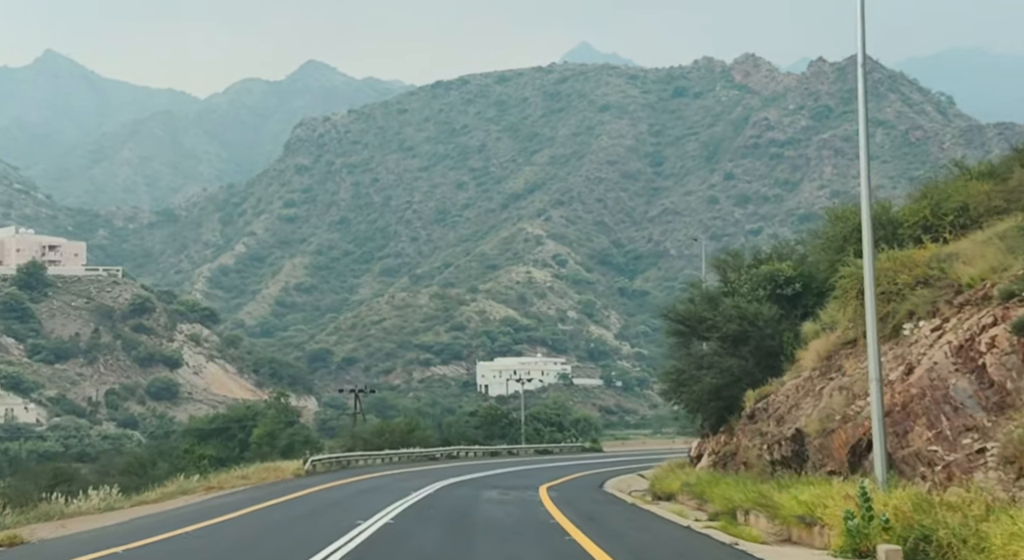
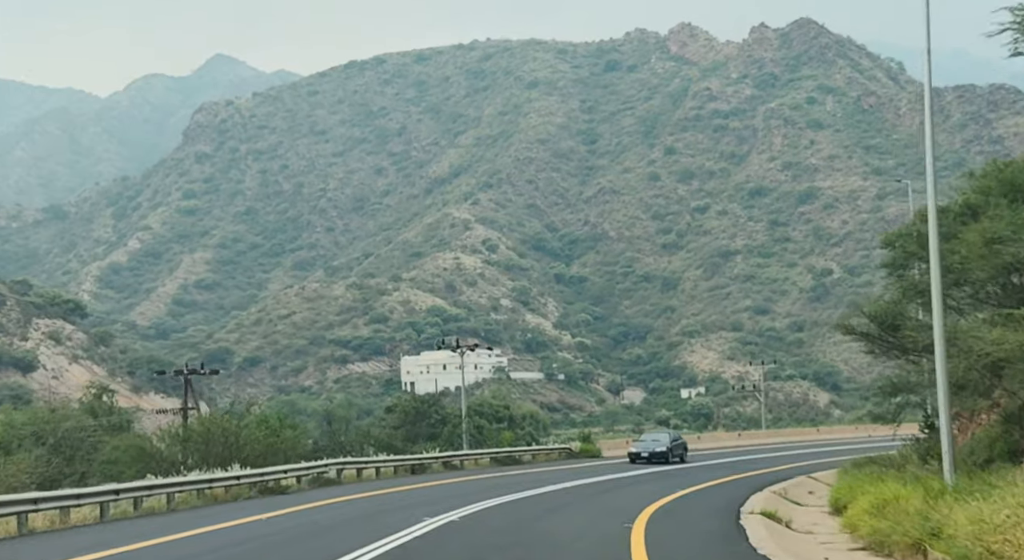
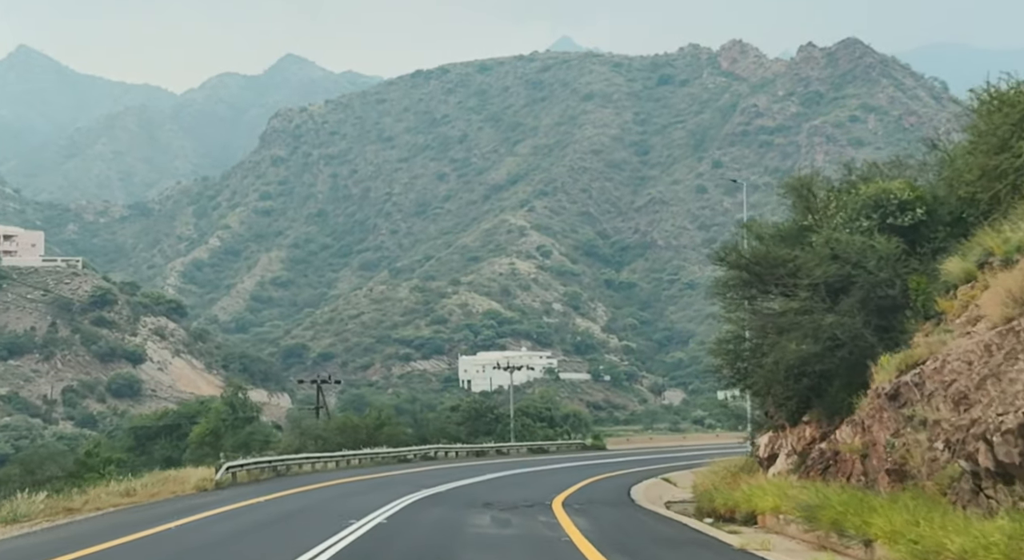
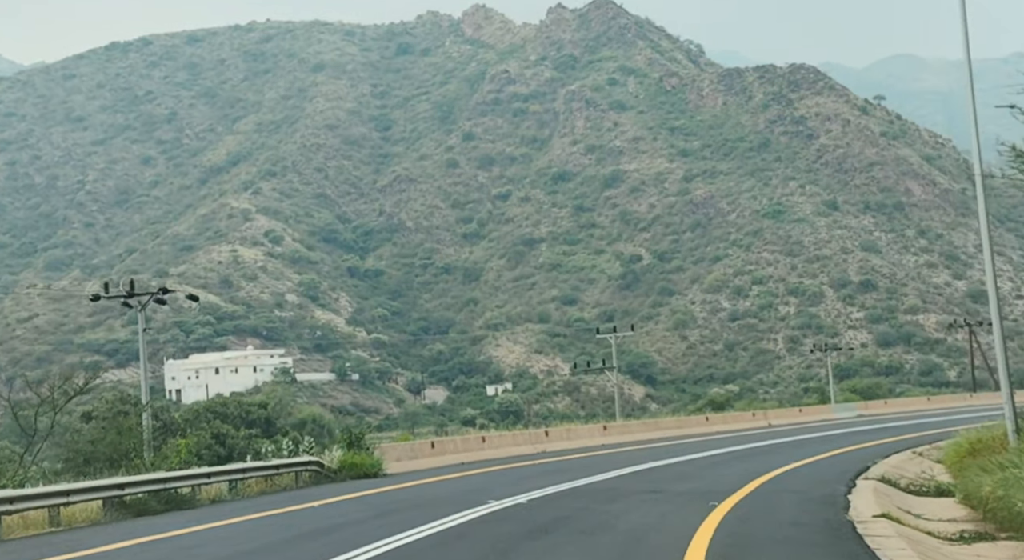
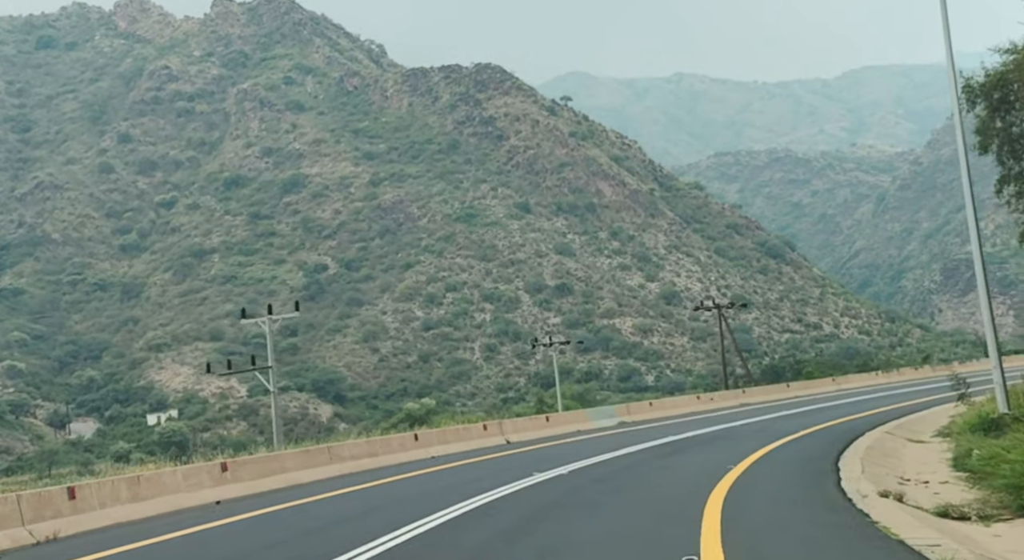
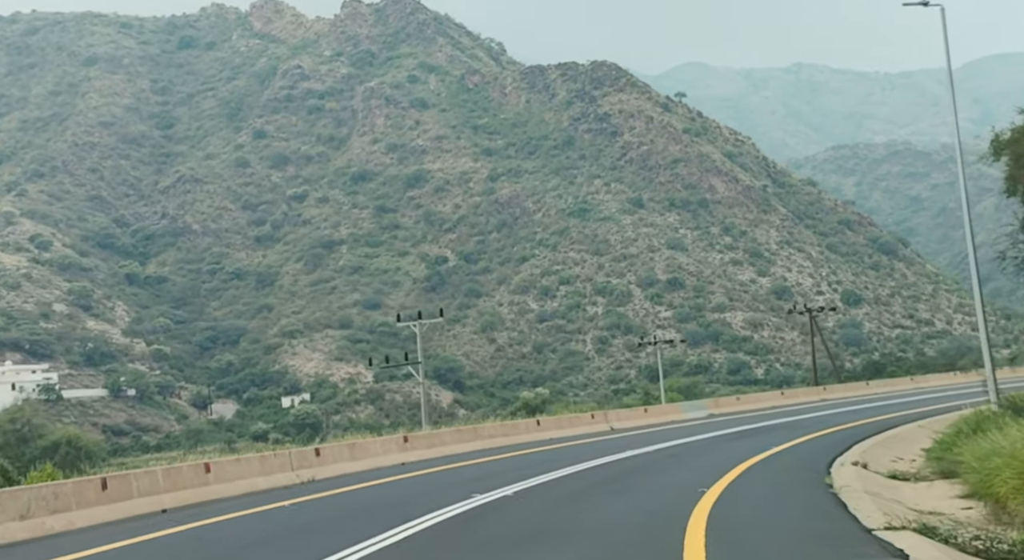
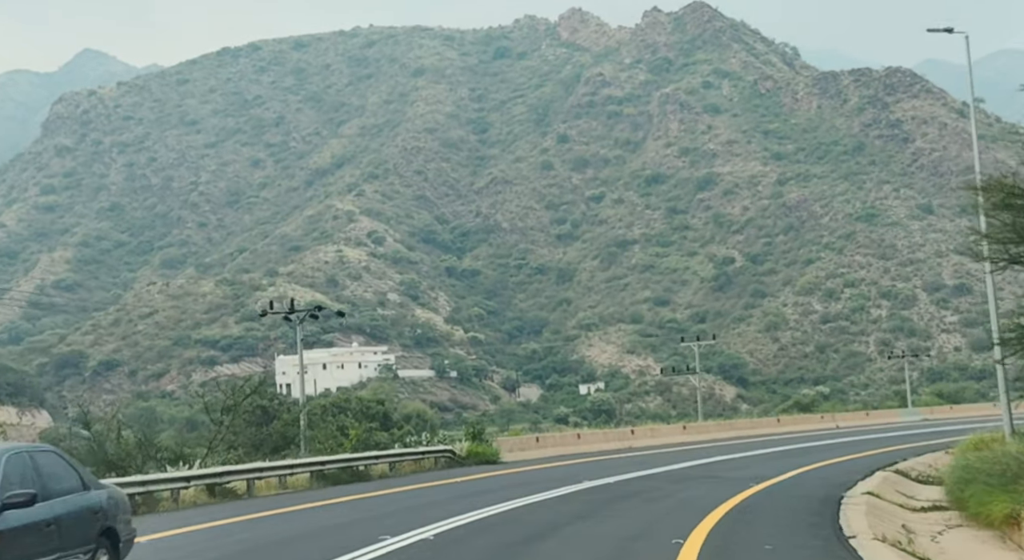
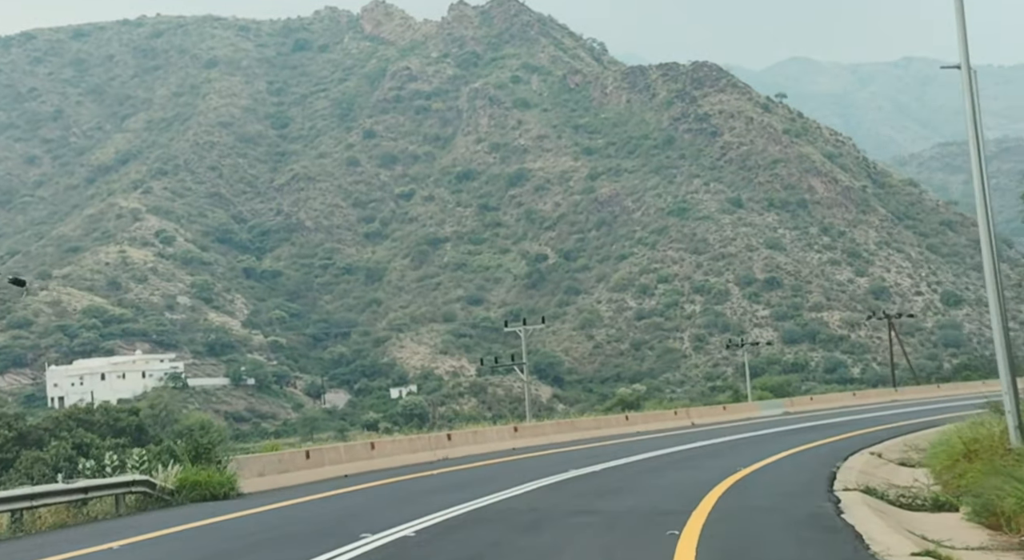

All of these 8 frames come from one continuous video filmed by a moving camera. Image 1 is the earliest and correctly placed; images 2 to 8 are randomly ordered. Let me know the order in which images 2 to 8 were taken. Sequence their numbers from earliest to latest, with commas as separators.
3, 2, 7, 4, 8, 6, 5
